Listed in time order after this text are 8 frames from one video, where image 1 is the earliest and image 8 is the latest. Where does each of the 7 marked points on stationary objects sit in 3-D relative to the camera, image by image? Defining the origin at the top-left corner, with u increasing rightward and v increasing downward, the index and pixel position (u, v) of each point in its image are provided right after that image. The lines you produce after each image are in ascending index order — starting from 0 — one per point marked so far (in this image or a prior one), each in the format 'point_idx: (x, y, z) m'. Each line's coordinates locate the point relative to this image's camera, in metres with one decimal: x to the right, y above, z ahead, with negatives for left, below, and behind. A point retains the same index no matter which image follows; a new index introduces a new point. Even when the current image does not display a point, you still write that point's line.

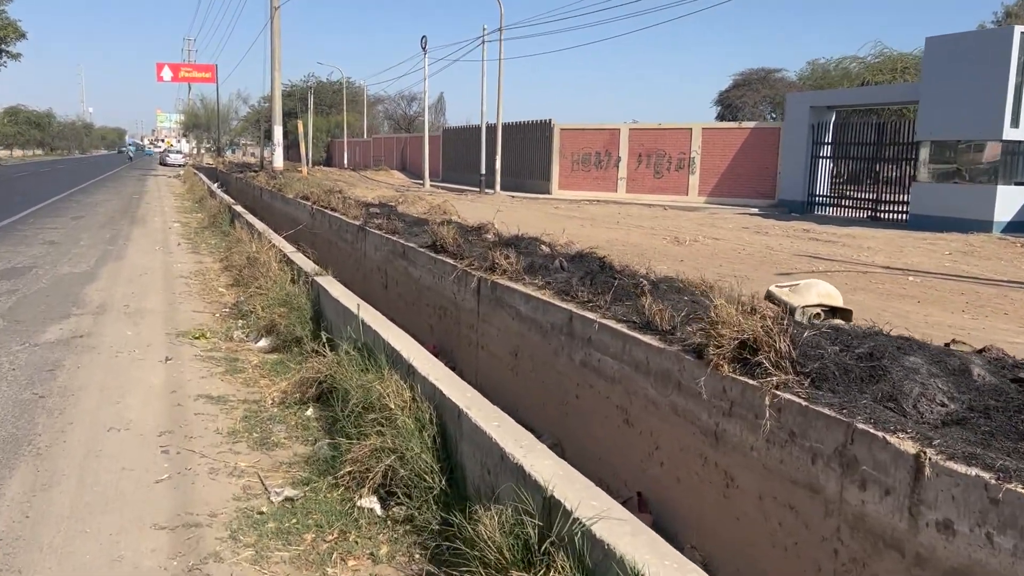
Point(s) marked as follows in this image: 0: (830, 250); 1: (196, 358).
0: (+6.8, +0.8, +19.1) m
1: (-2.4, -0.5, +6.6) m
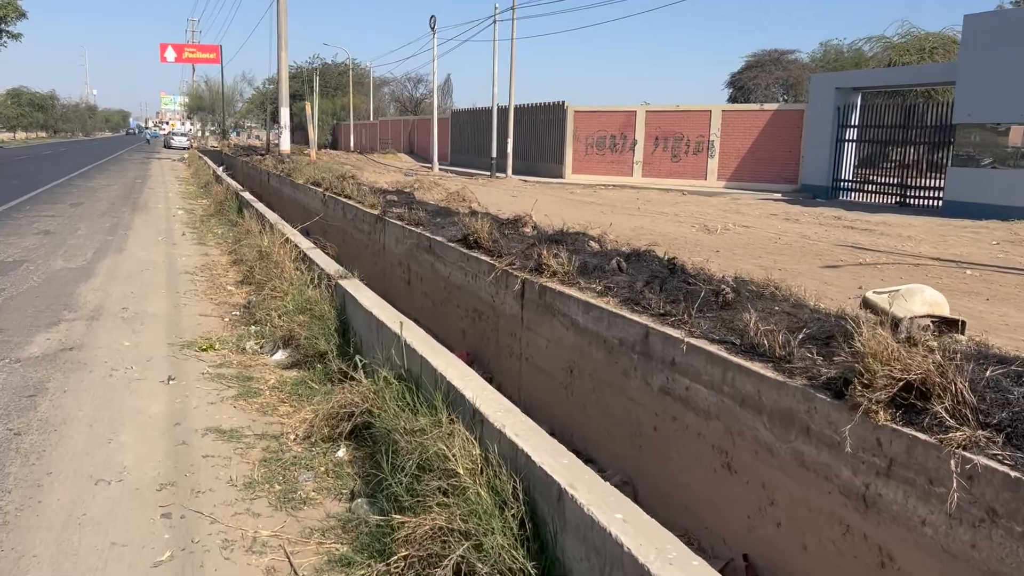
0: (+7.3, +1.0, +18.1) m
1: (-2.0, -0.6, +5.7) m
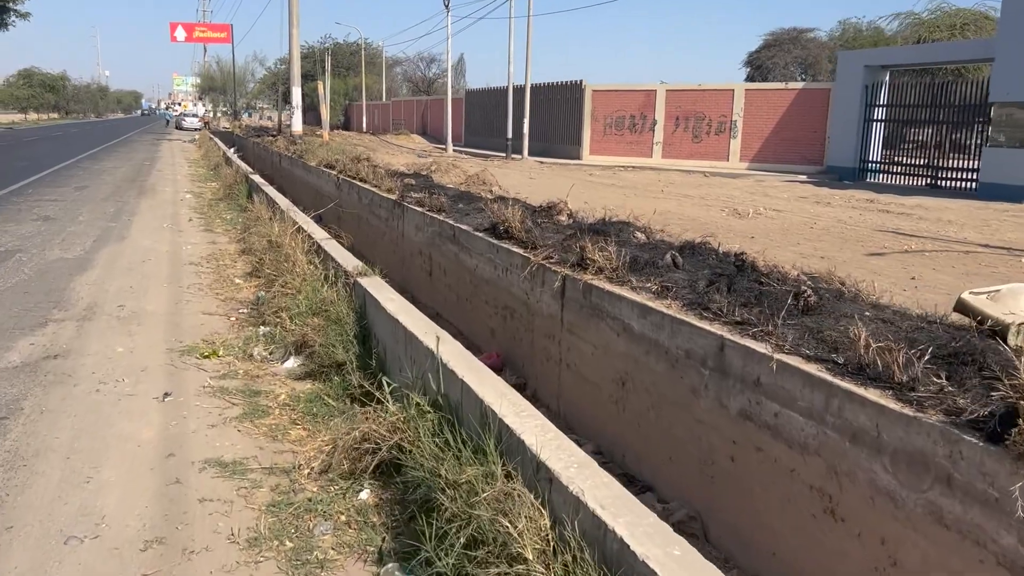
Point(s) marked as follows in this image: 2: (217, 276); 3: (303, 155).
0: (+7.7, +1.2, +17.2) m
1: (-1.7, -0.6, +5.0) m
2: (-2.8, +0.1, +8.6) m
3: (-4.7, +3.0, +20.0) m
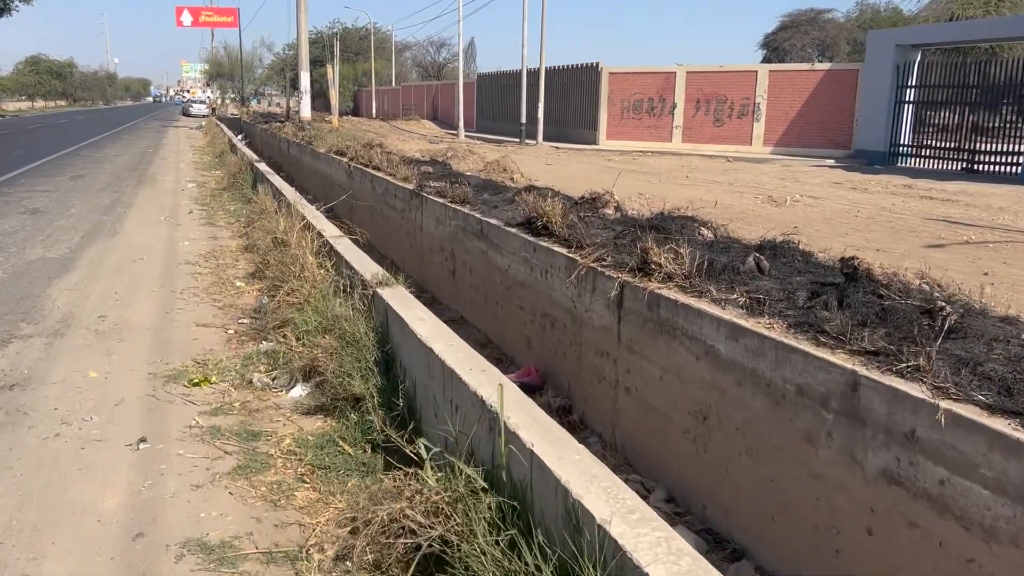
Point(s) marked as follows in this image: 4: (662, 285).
0: (+8.1, +1.4, +16.1) m
1: (-1.5, -0.7, +4.0) m
2: (-2.5, +0.1, +7.6) m
3: (-4.3, +3.2, +19.0) m
4: (+0.8, 0.0, +4.8) m
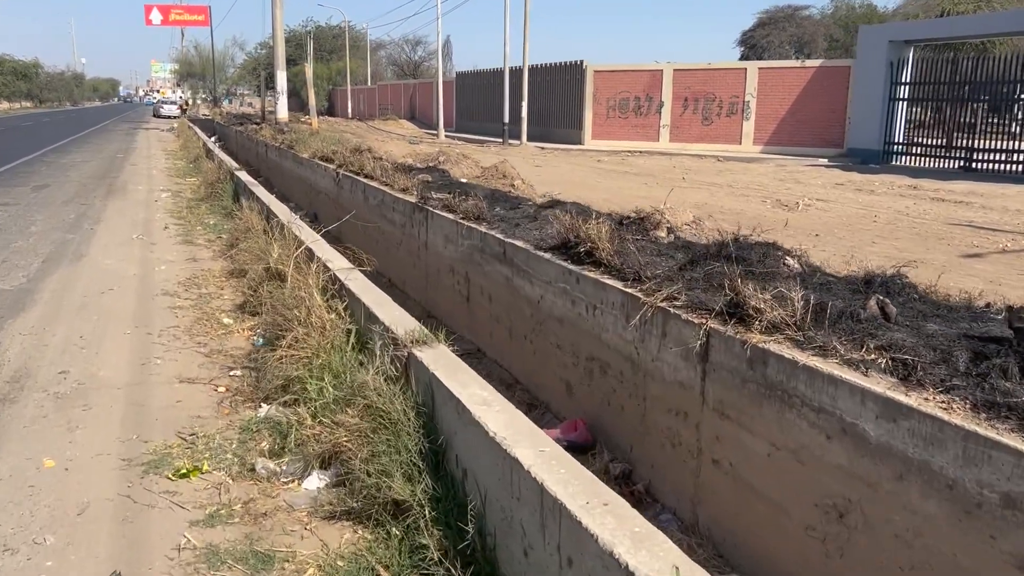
0: (+8.1, +1.3, +15.3) m
1: (-1.1, -0.9, +3.0) m
2: (-2.3, -0.2, +6.6) m
3: (-4.4, +2.9, +17.9) m
4: (+1.1, -0.2, +3.9) m
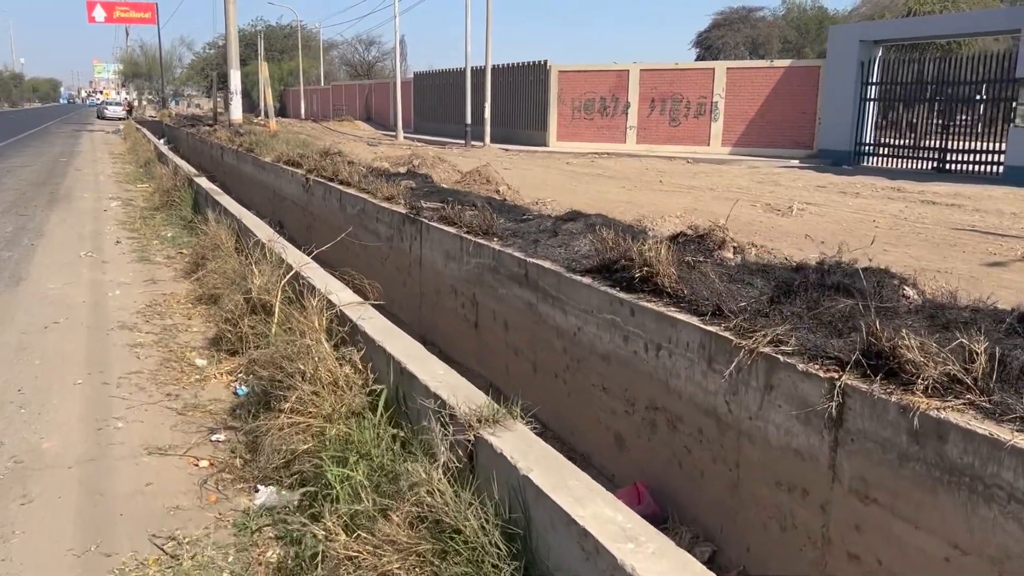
0: (+7.8, +1.1, +14.8) m
1: (-0.8, -1.1, +2.0) m
2: (-2.1, -0.4, +5.5) m
3: (-4.9, +2.6, +16.7) m
4: (+1.4, -0.4, +3.0) m
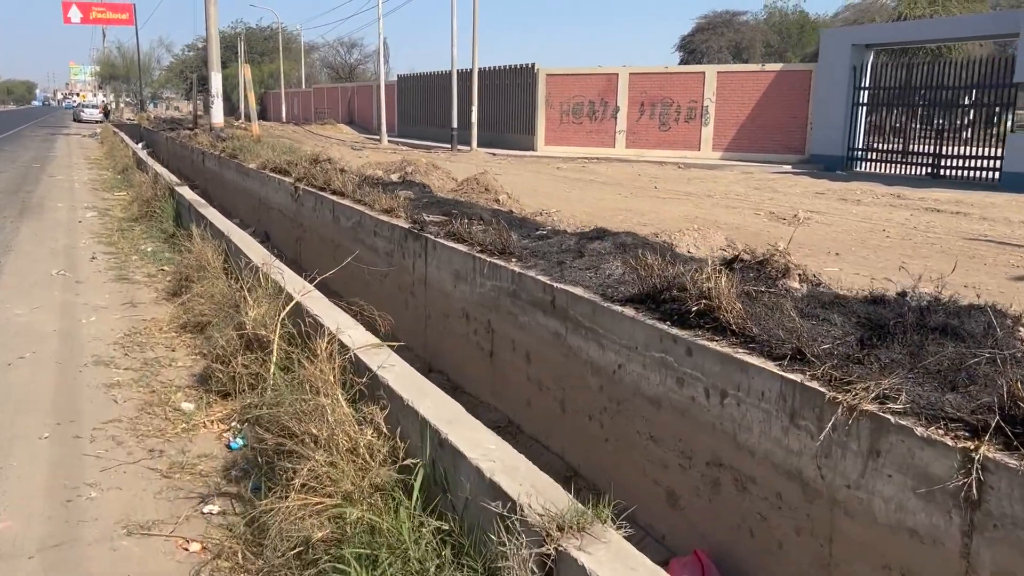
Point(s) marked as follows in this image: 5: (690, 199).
0: (+7.7, +1.0, +14.3) m
1: (-0.5, -1.3, +1.3) m
2: (-2.0, -0.6, +4.8) m
3: (-5.0, +2.4, +15.9) m
4: (+1.6, -0.5, +2.4) m
5: (+3.8, +1.9, +18.8) m
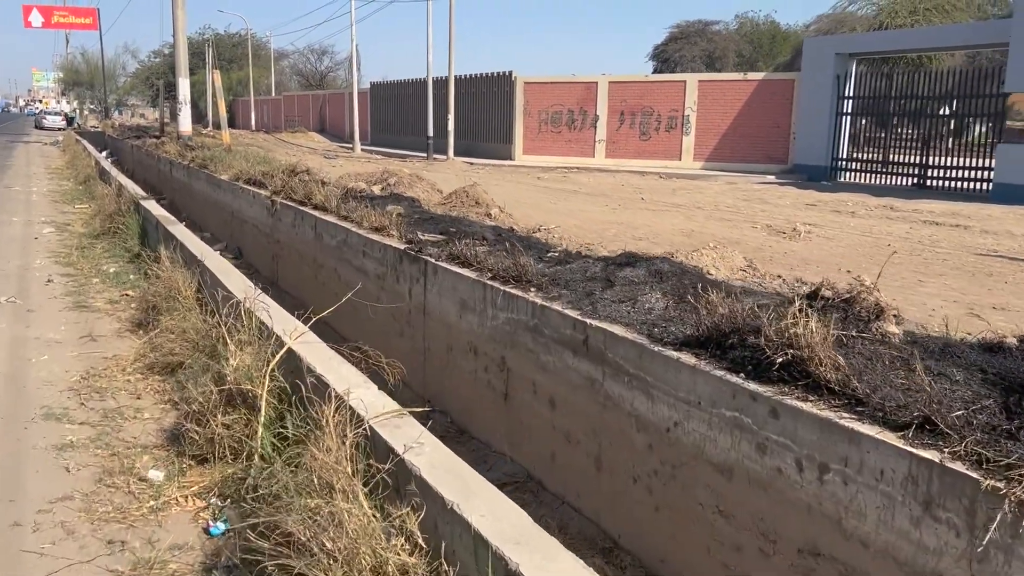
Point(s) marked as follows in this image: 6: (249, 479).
0: (+7.5, +0.7, +13.8) m
1: (-0.3, -1.4, +0.6) m
2: (-1.8, -0.8, +4.0) m
3: (-5.2, +2.1, +15.1) m
4: (+1.9, -0.7, +1.7) m
5: (+3.5, +1.6, +18.2) m
6: (-1.0, -0.7, +3.3) m
